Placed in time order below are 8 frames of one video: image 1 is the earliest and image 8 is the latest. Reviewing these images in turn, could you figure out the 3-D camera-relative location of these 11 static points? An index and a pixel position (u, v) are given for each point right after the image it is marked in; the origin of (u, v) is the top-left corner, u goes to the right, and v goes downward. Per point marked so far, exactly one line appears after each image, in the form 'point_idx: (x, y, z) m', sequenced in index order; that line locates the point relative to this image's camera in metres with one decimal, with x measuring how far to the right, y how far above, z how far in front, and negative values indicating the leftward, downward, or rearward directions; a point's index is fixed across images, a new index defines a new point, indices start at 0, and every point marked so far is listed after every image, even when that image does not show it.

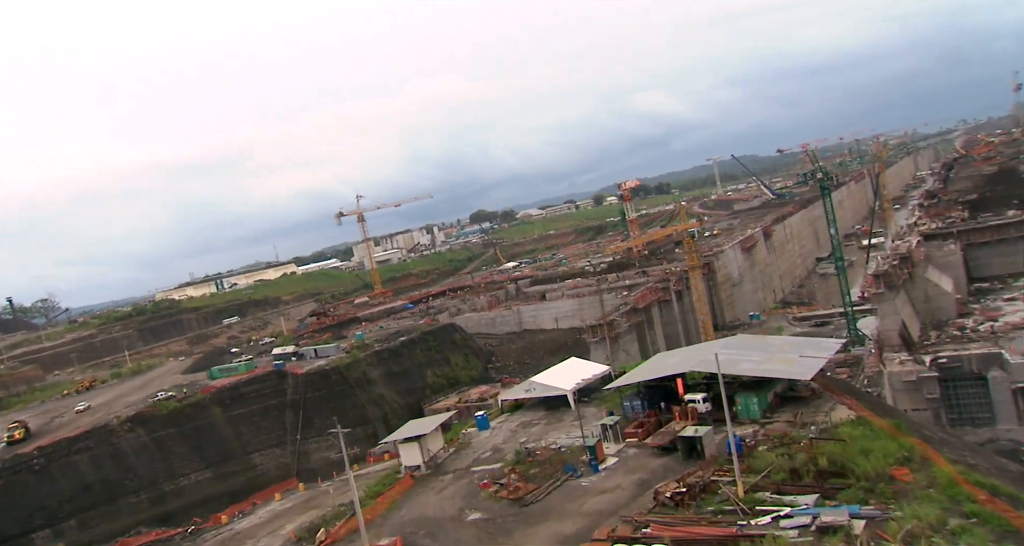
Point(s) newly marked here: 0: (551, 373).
0: (+0.9, -2.3, +16.2) m
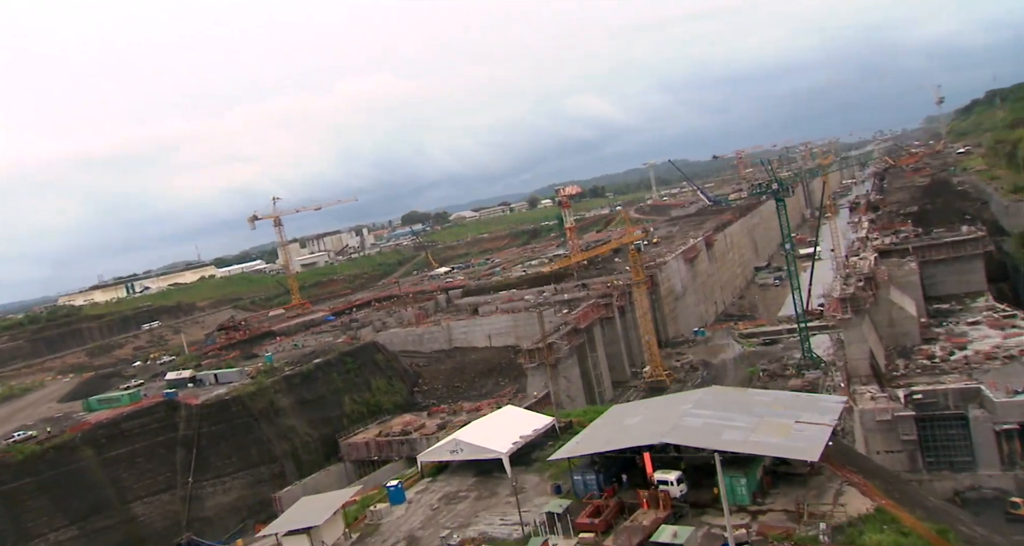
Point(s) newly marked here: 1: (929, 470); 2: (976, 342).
0: (-0.6, -2.9, +13.4) m
1: (+9.8, -4.6, +16.6) m
2: (+13.0, -1.9, +19.6) m
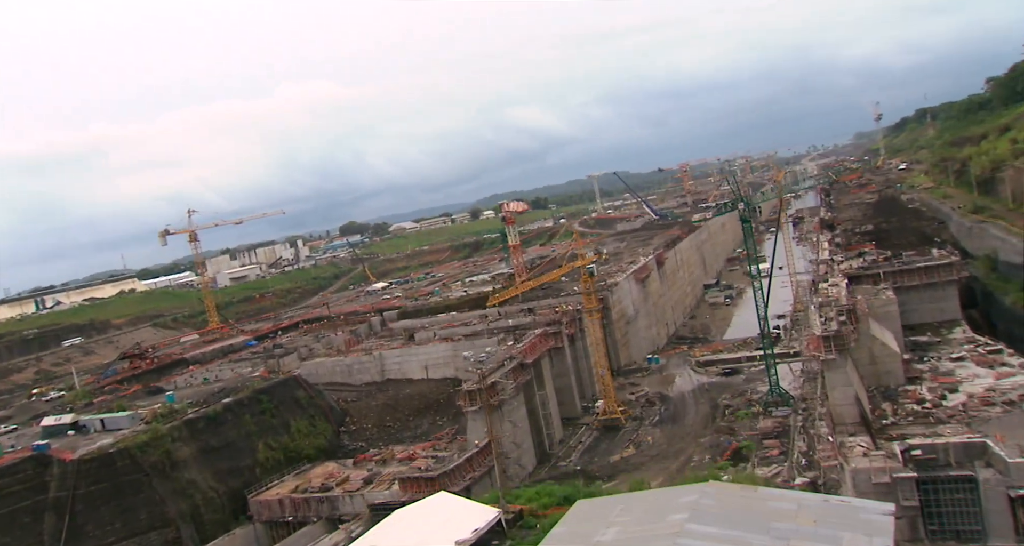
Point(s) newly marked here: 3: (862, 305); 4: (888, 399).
0: (-1.5, -3.6, +10.3) m
1: (+8.6, -5.4, +14.4) m
2: (+11.4, -2.8, +17.6) m
3: (+9.7, -0.9, +19.6) m
4: (+9.6, -3.2, +17.9) m
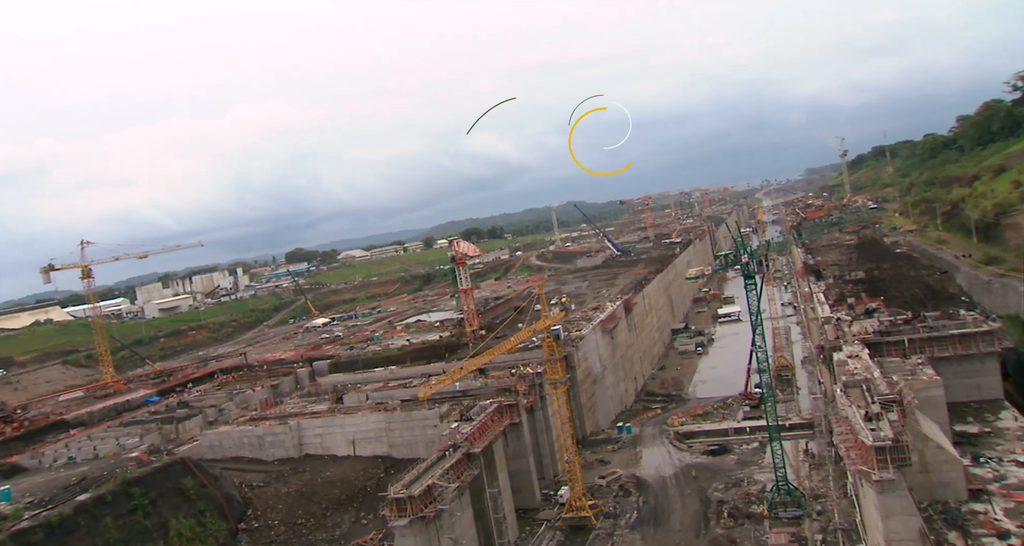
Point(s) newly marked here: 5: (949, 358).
0: (-2.2, -4.8, +5.1) m
1: (+7.6, -6.9, +9.8) m
2: (+10.3, -4.4, +13.3) m
3: (+8.5, -2.6, +15.2) m
4: (+8.4, -4.8, +13.4) m
5: (+12.0, -2.3, +19.3) m
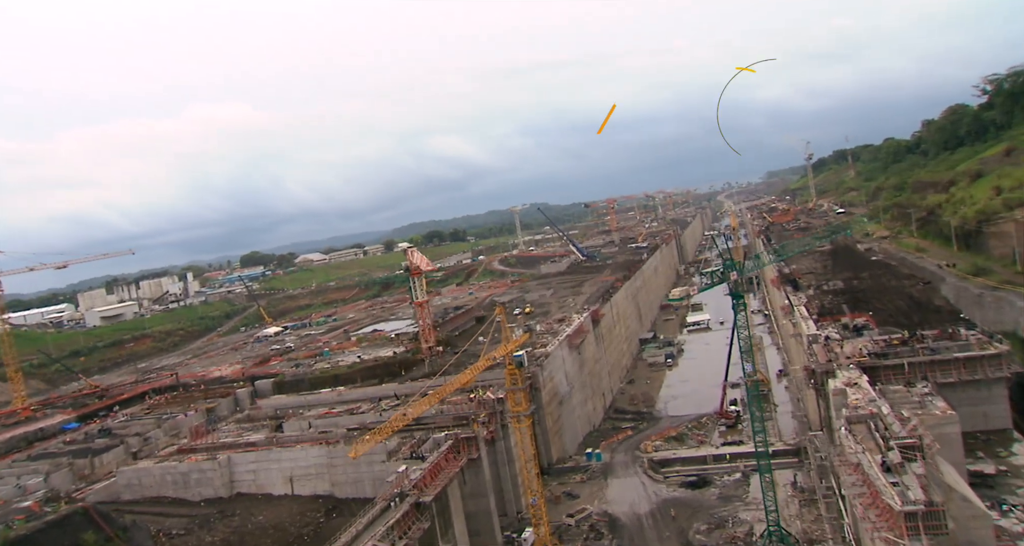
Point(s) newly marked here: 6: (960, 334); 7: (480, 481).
0: (-2.5, -5.2, +2.6) m
1: (+7.1, -7.3, +7.7) m
2: (+9.6, -4.8, +11.4) m
3: (+7.7, -3.0, +13.2) m
4: (+7.7, -5.2, +11.4) m
5: (+11.0, -2.7, +17.4) m
6: (+12.0, -1.7, +18.8) m
7: (-0.9, -5.9, +19.9) m
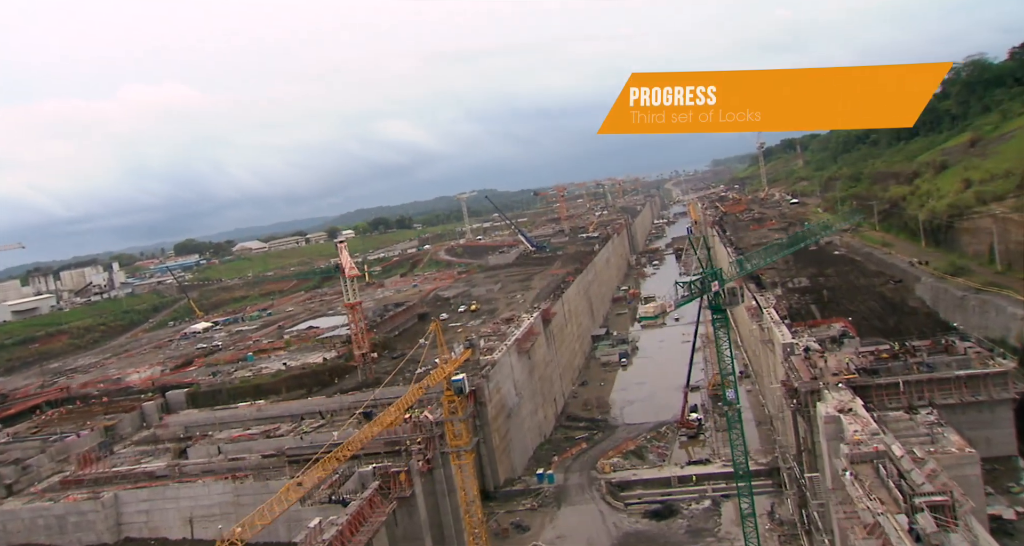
0: (-2.7, -5.7, -0.4) m
1: (+6.5, -7.6, +5.4) m
2: (+8.7, -5.1, +9.2) m
3: (+6.7, -3.2, +10.8) m
4: (+6.8, -5.5, +9.1) m
5: (+9.6, -2.9, +15.3) m
6: (+10.6, -1.8, +16.8) m
7: (-2.4, -6.0, +17.0) m
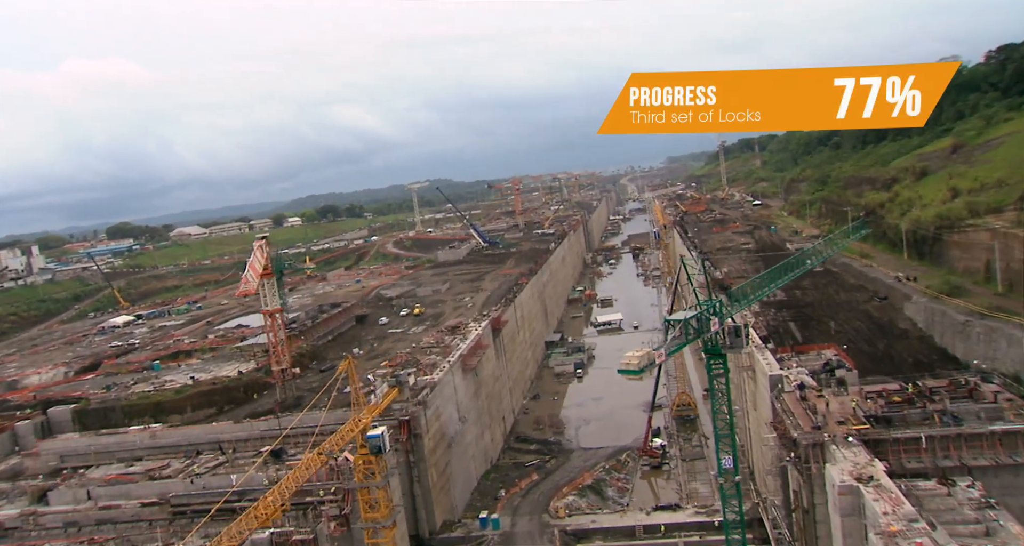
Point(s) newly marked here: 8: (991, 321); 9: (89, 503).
0: (-2.8, -6.2, -3.9) m
1: (+5.9, -8.3, +2.5) m
2: (+7.9, -5.7, +6.5) m
3: (+5.8, -3.8, +7.9) m
4: (+6.0, -6.1, +6.2) m
5: (+8.5, -3.5, +12.6) m
6: (+9.4, -2.4, +14.1) m
7: (-3.7, -6.3, +13.5) m
8: (+12.8, -1.3, +18.8) m
9: (-10.2, -5.5, +17.0) m
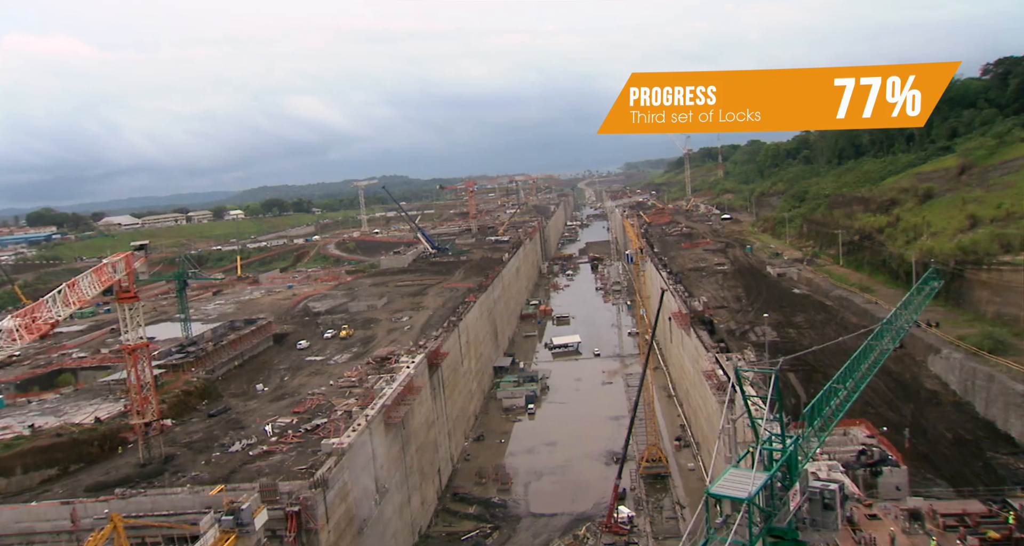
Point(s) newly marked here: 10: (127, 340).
0: (-2.8, -6.9, -9.0) m
1: (+5.4, -9.3, -2.0) m
2: (+7.2, -6.8, +2.0) m
3: (+5.1, -4.8, +3.3) m
4: (+5.3, -7.1, +1.7) m
5: (+7.5, -4.6, +8.2) m
6: (+8.3, -3.5, +9.7) m
7: (-4.8, -7.0, +8.3) m
8: (+11.4, -2.5, +14.6) m
9: (-11.5, -6.0, +11.3) m
10: (-10.1, -1.5, +19.5) m
